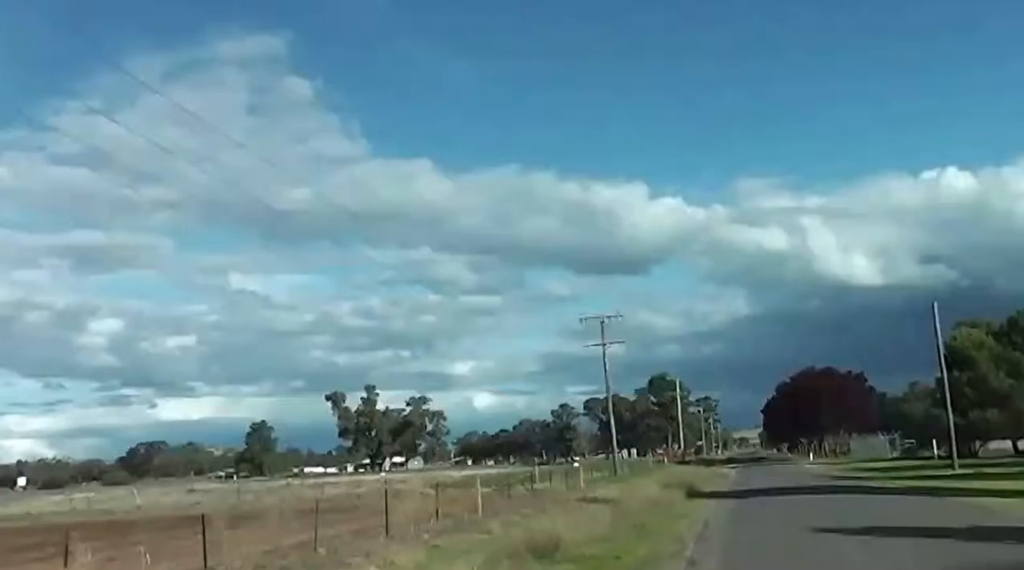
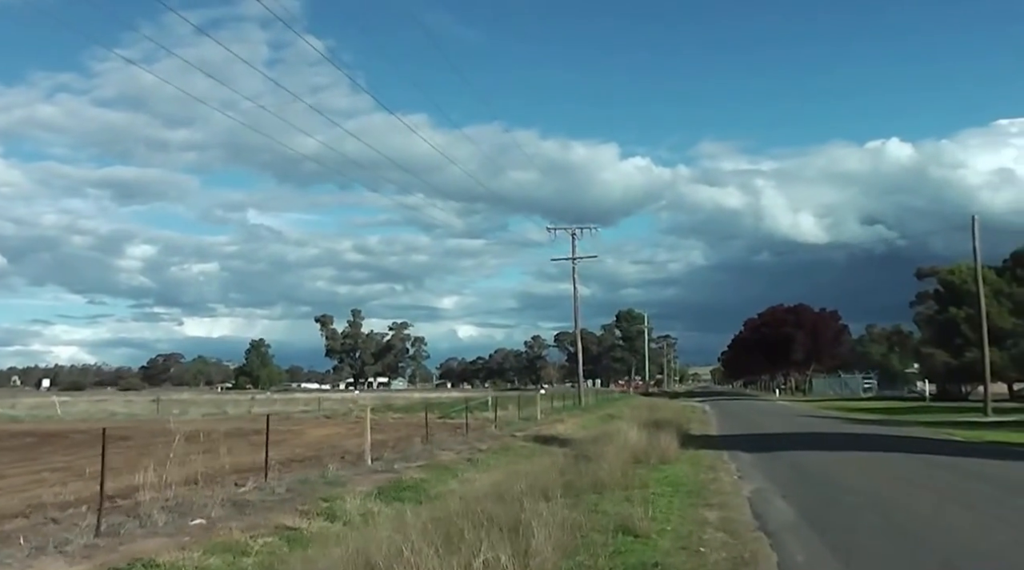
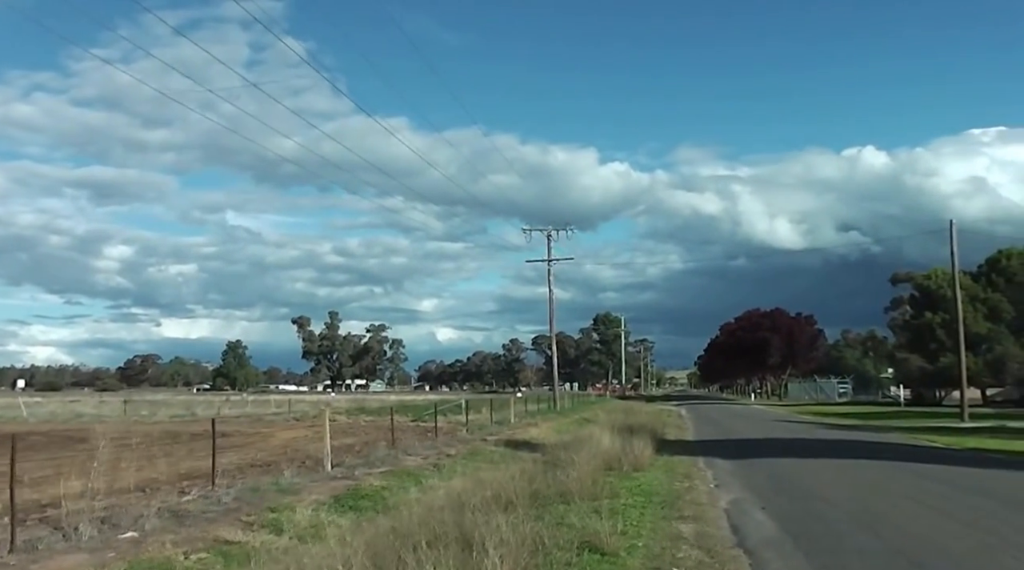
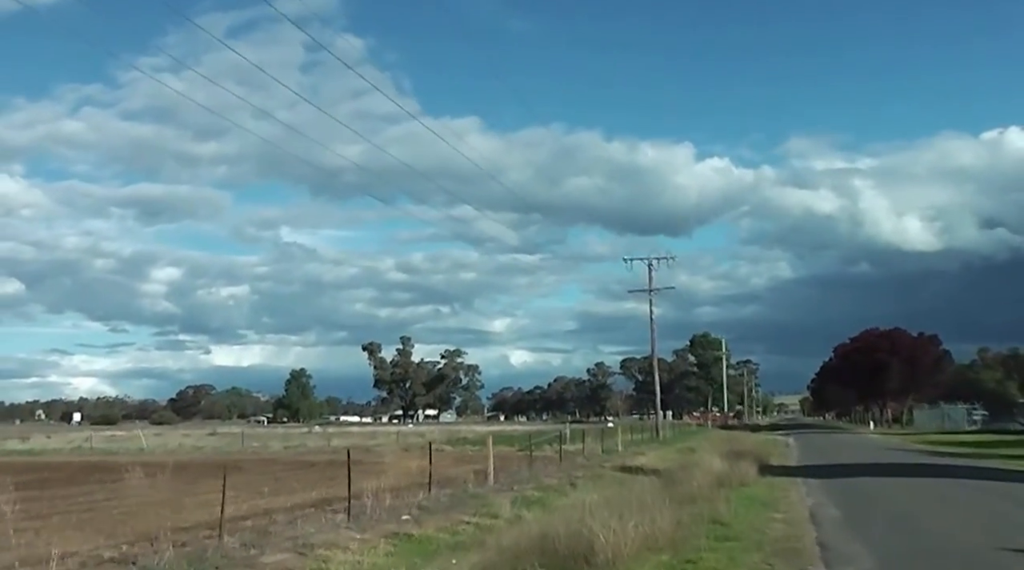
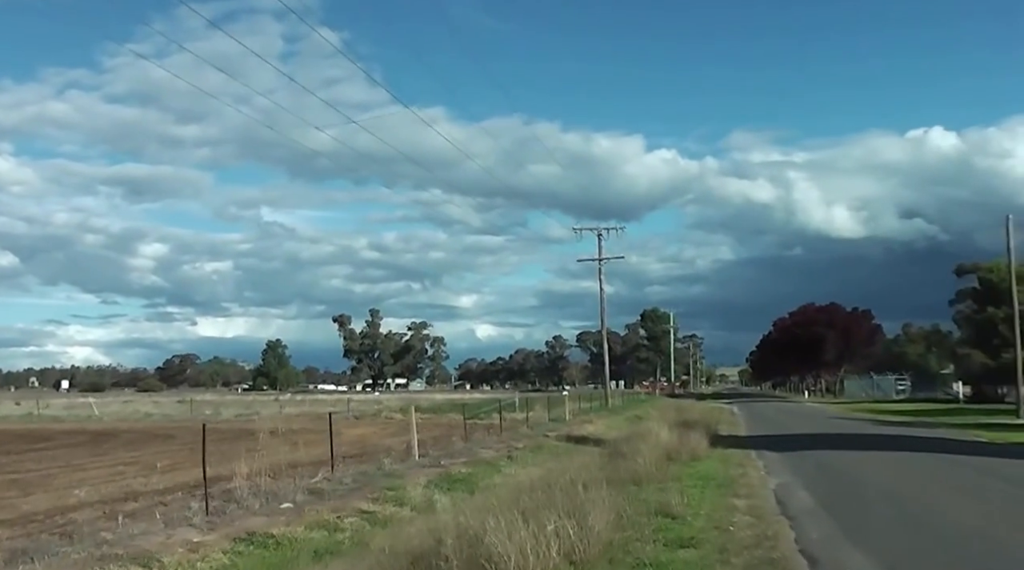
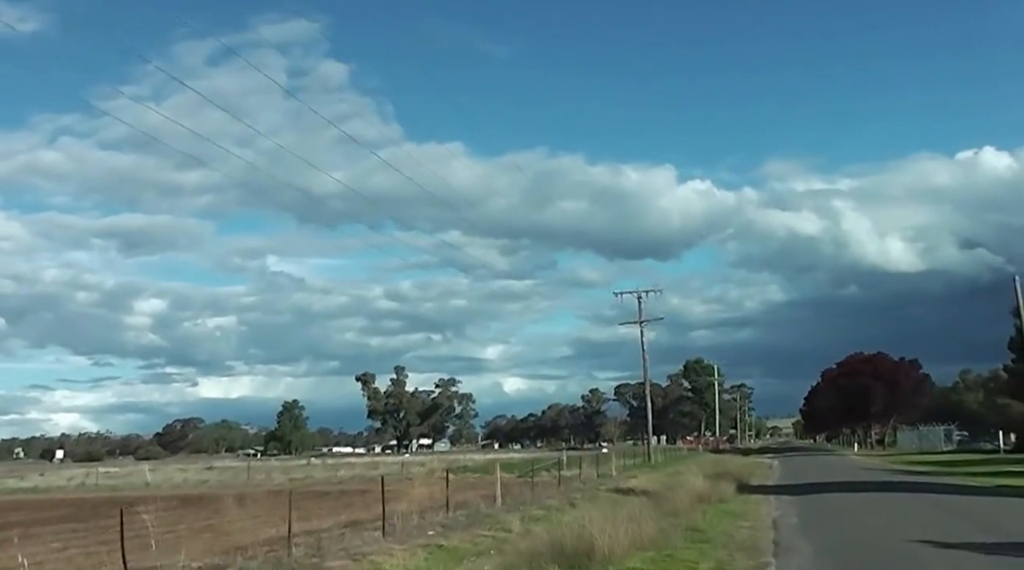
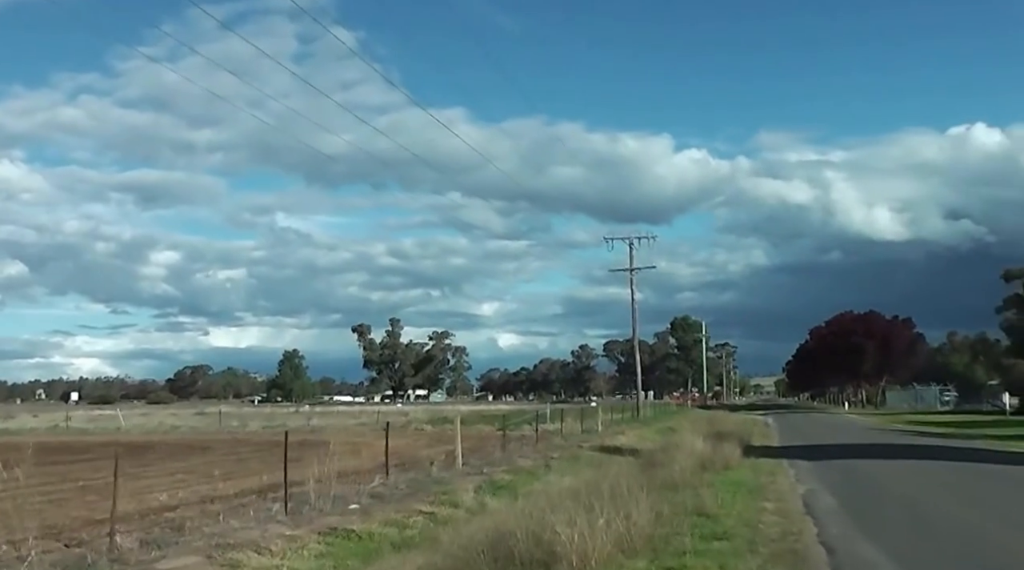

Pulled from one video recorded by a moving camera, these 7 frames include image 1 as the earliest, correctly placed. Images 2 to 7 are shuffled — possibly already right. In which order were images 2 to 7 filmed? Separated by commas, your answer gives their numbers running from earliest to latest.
6, 4, 7, 5, 2, 3
